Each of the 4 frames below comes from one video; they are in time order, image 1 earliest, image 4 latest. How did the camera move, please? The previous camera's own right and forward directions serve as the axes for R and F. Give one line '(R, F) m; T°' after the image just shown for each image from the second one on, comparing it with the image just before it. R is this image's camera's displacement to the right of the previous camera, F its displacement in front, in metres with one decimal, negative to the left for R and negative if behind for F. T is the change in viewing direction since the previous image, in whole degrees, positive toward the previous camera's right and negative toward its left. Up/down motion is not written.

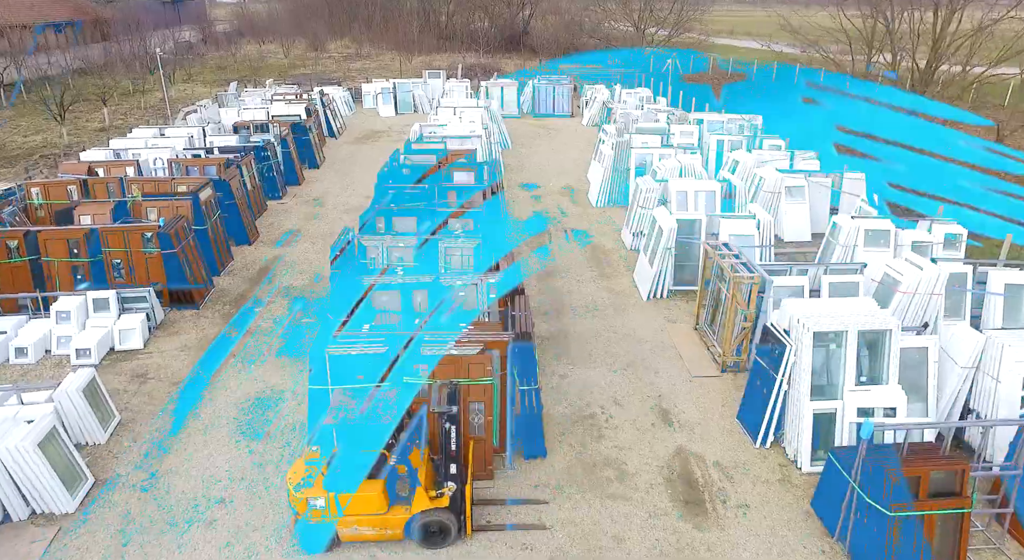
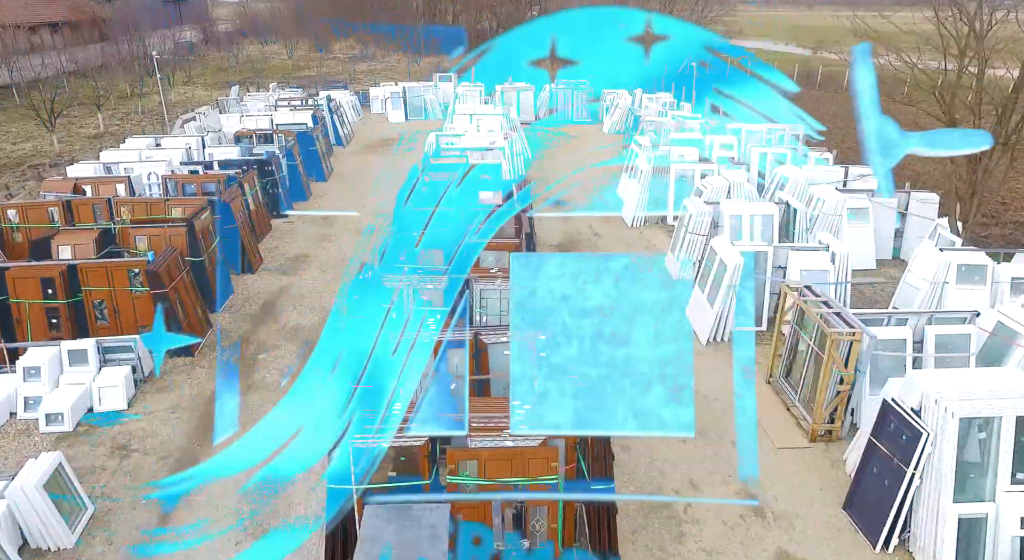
(-0.5, +1.3) m; 0°
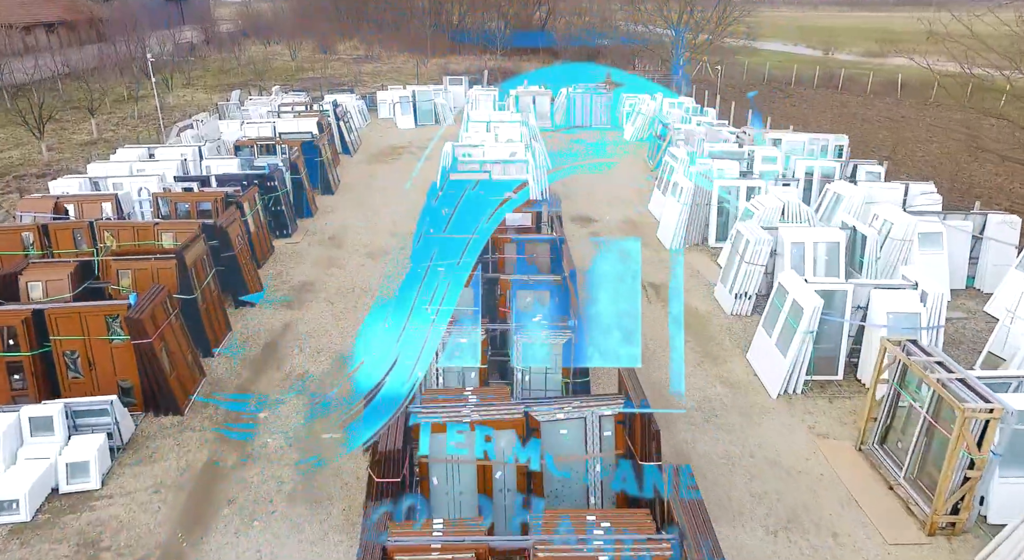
(-0.4, +1.2) m; 0°
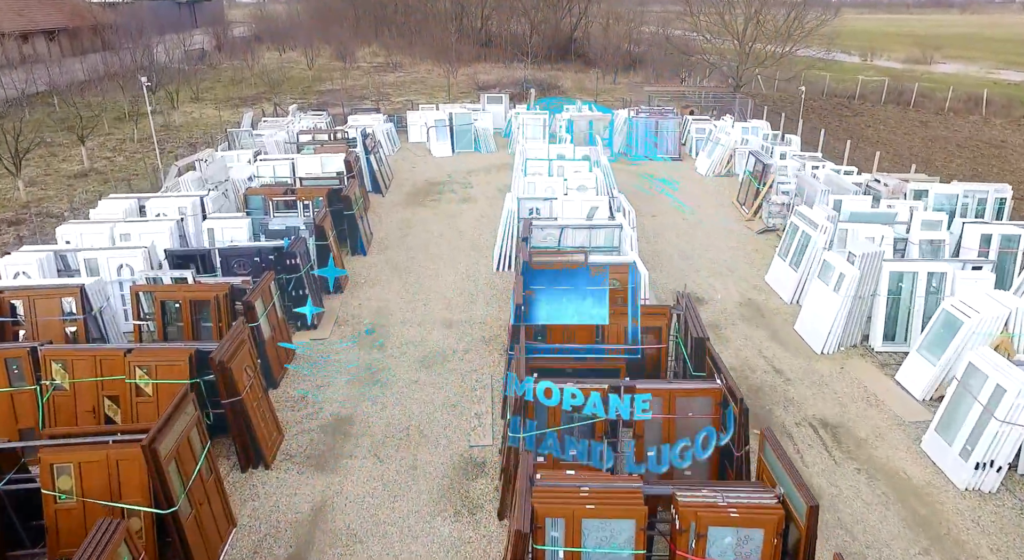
(-1.2, +3.1) m; -1°
